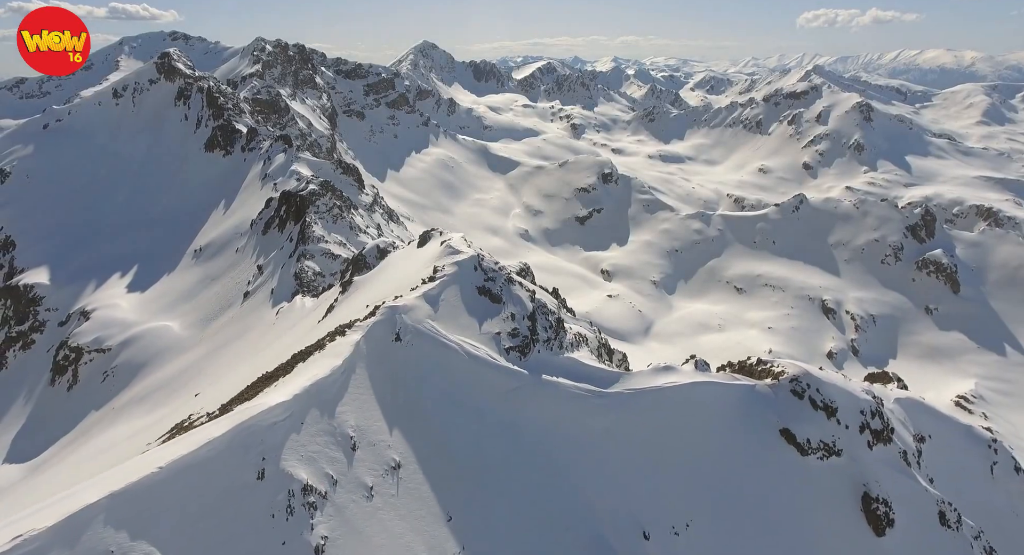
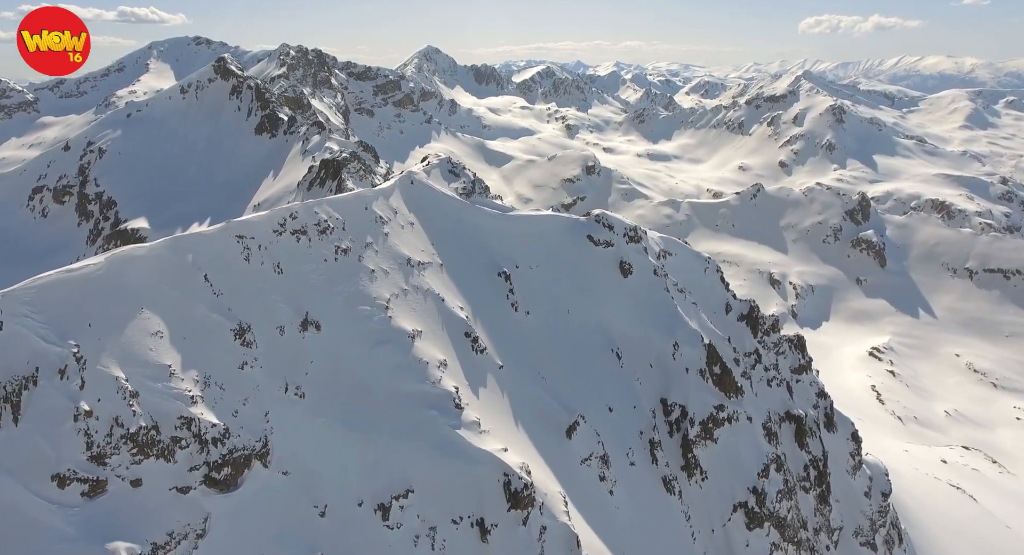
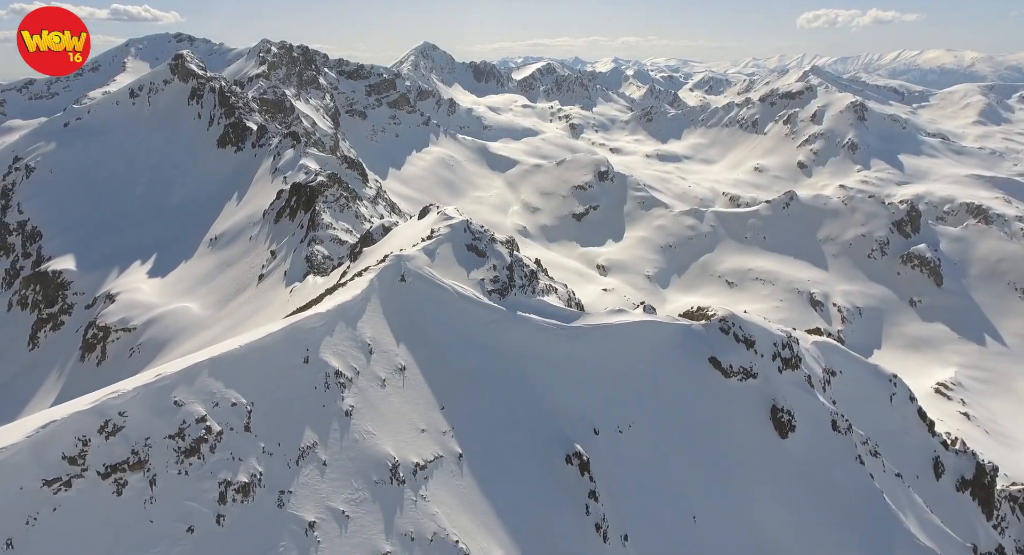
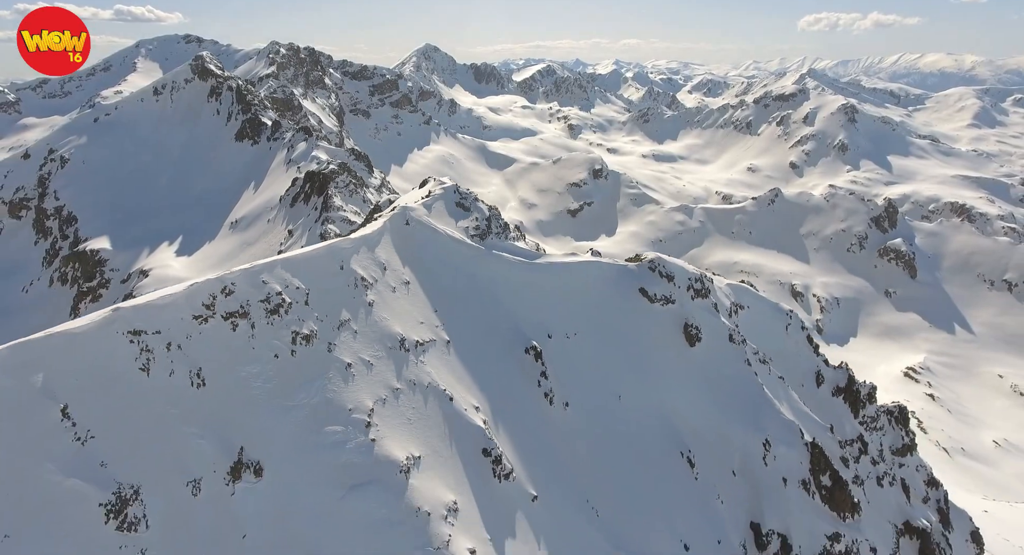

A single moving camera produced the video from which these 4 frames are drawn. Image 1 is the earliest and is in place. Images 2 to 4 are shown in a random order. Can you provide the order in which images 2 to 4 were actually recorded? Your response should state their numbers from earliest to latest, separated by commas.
3, 4, 2
